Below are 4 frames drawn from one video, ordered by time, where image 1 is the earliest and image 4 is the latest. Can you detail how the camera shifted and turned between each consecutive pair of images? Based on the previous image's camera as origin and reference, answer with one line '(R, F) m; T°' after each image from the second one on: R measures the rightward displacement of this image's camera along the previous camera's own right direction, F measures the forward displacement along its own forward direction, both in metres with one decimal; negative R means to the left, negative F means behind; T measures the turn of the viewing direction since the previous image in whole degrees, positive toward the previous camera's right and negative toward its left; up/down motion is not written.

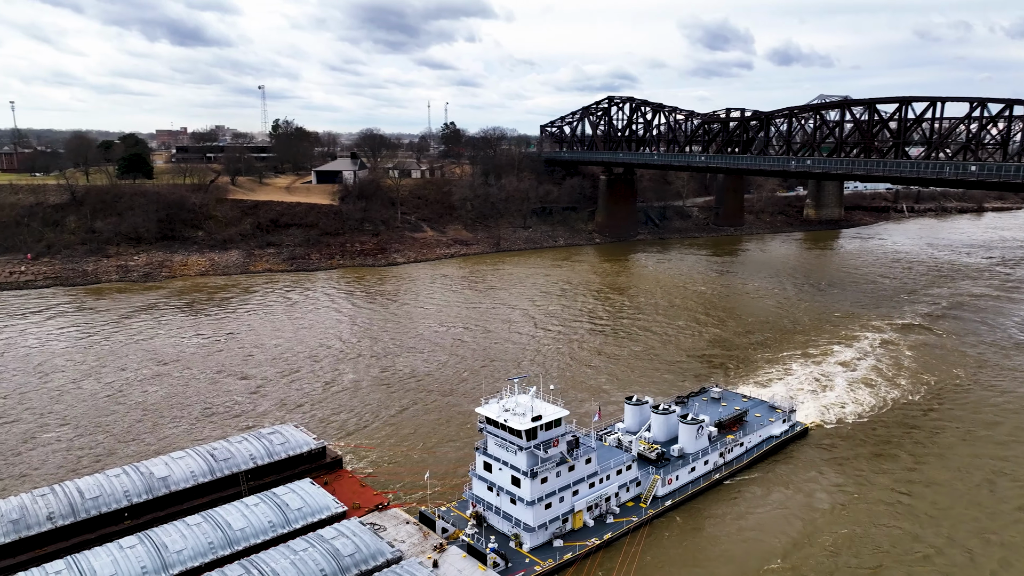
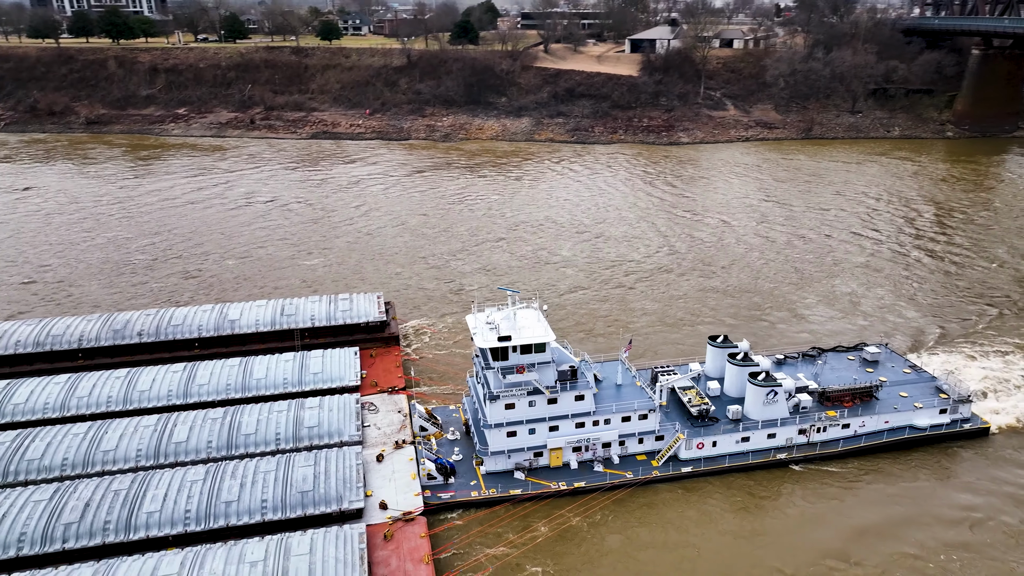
(+9.1, +5.1) m; -28°
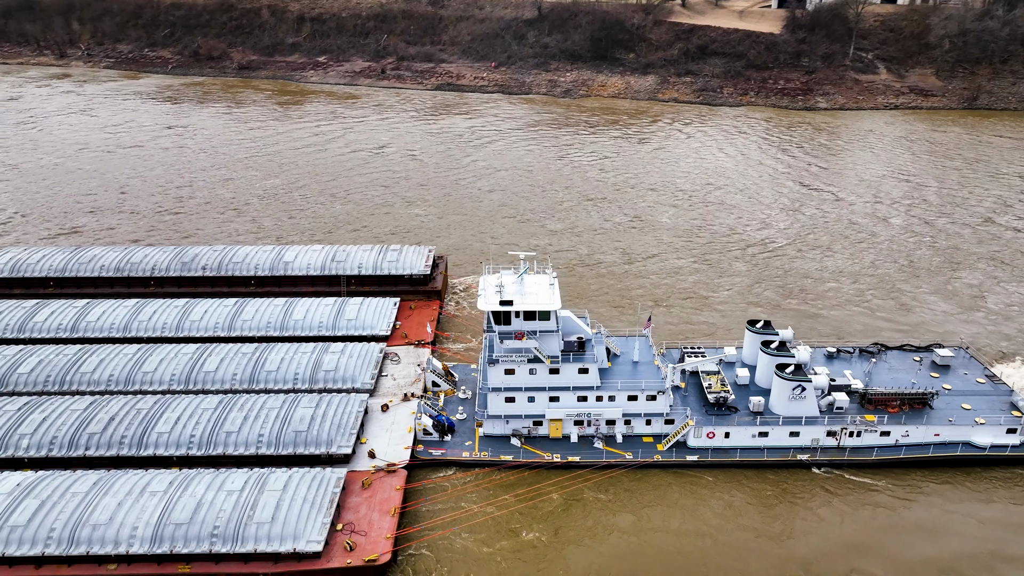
(+3.3, +0.8) m; -11°
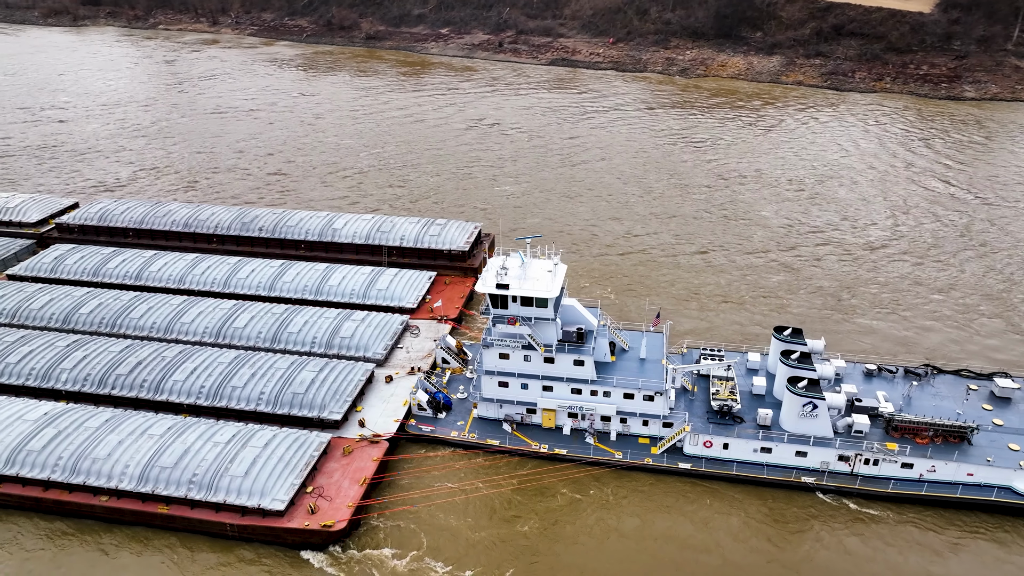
(+3.1, +0.6) m; -10°
